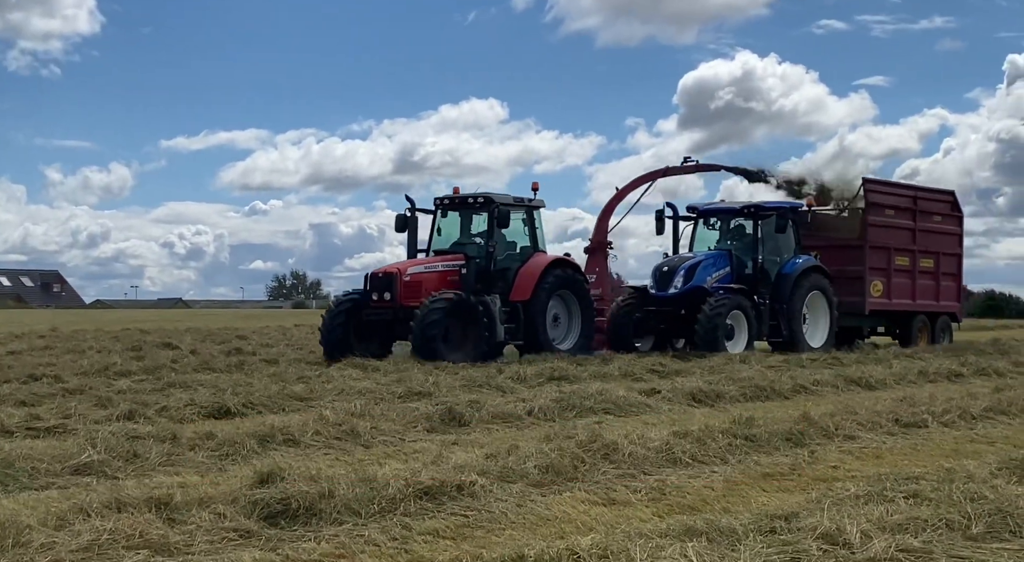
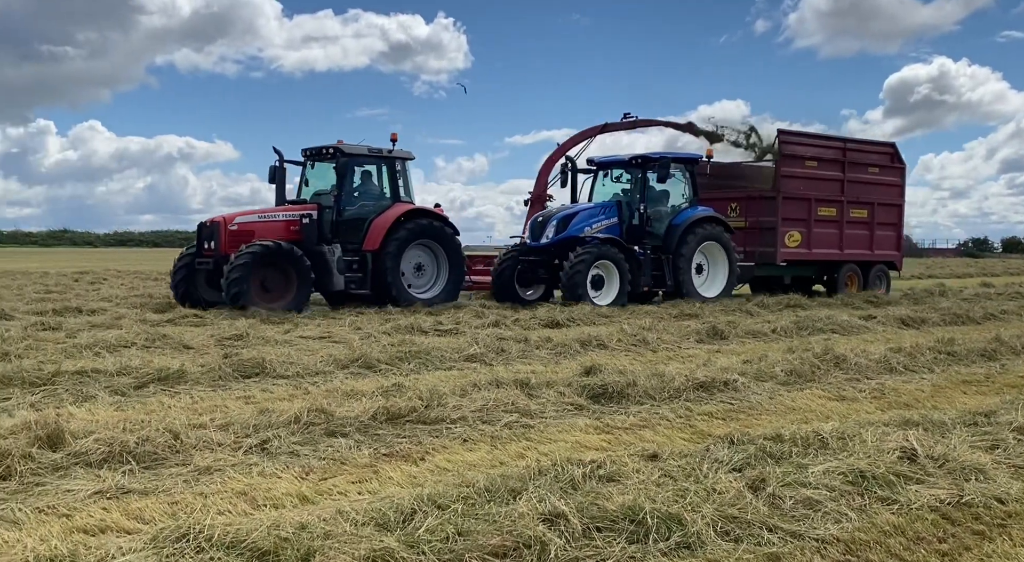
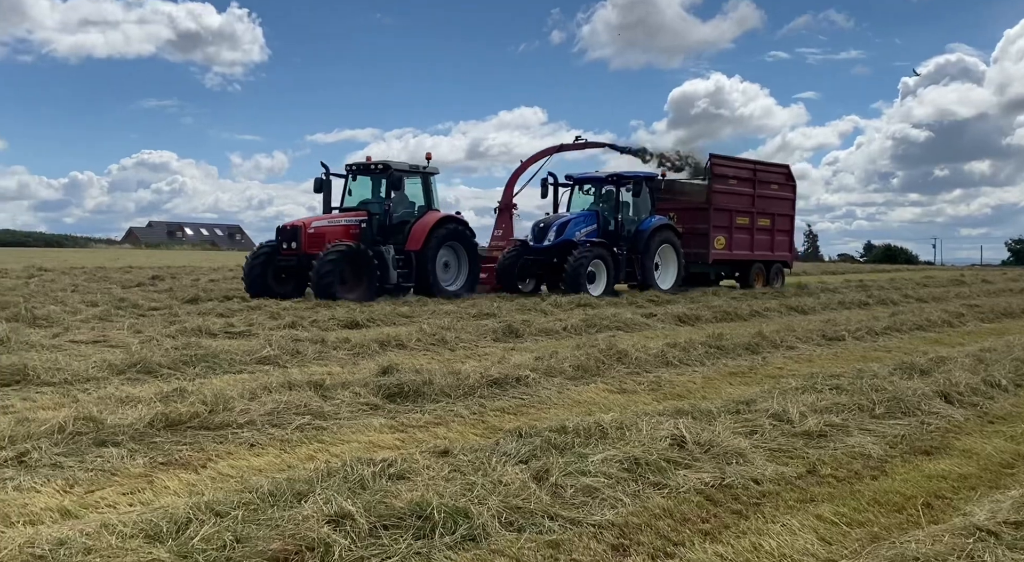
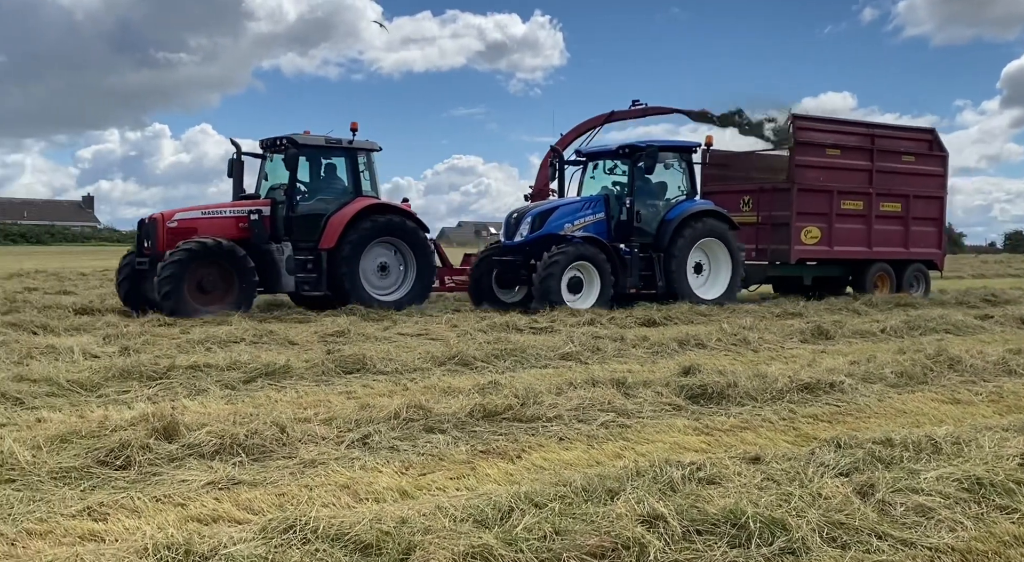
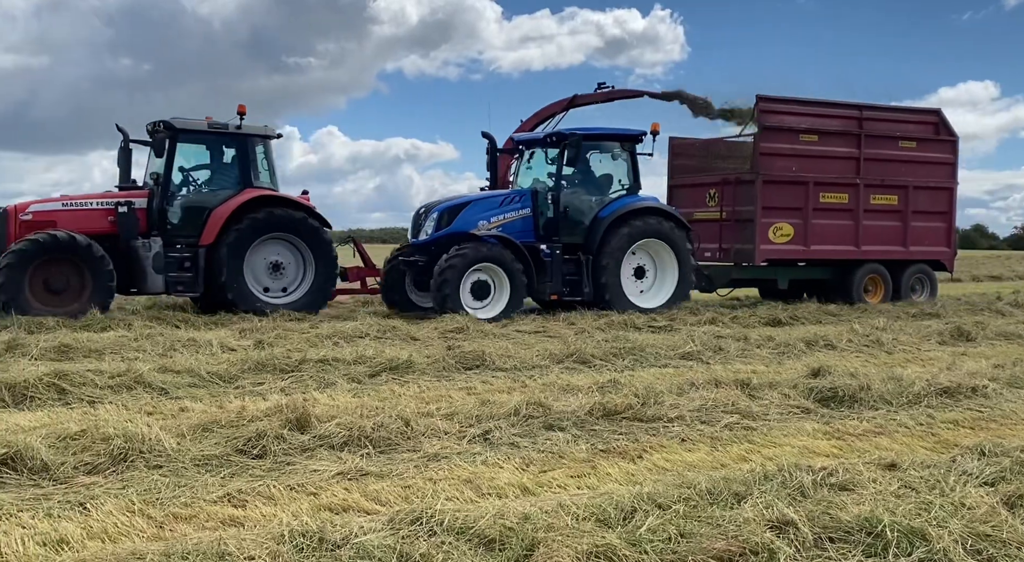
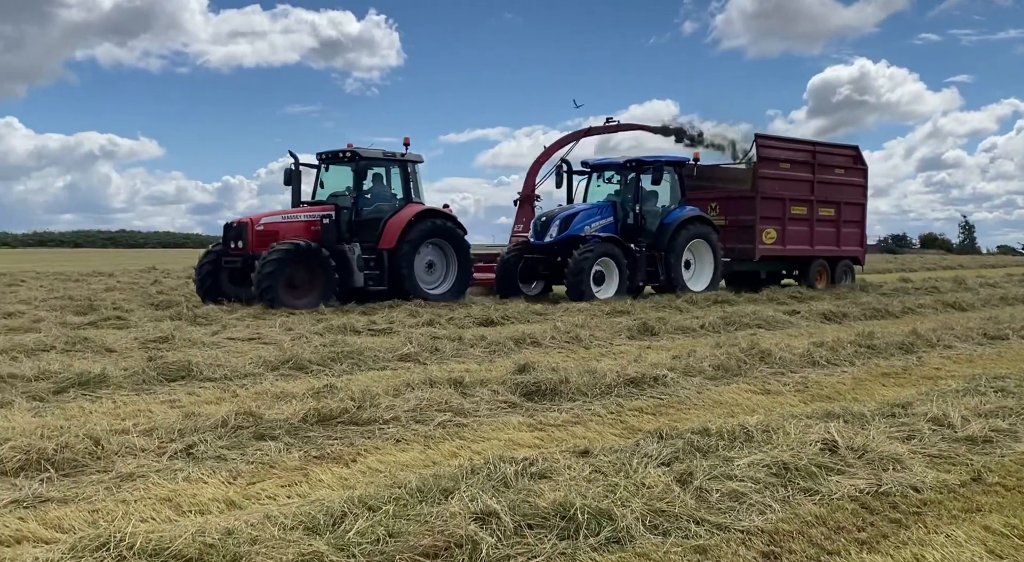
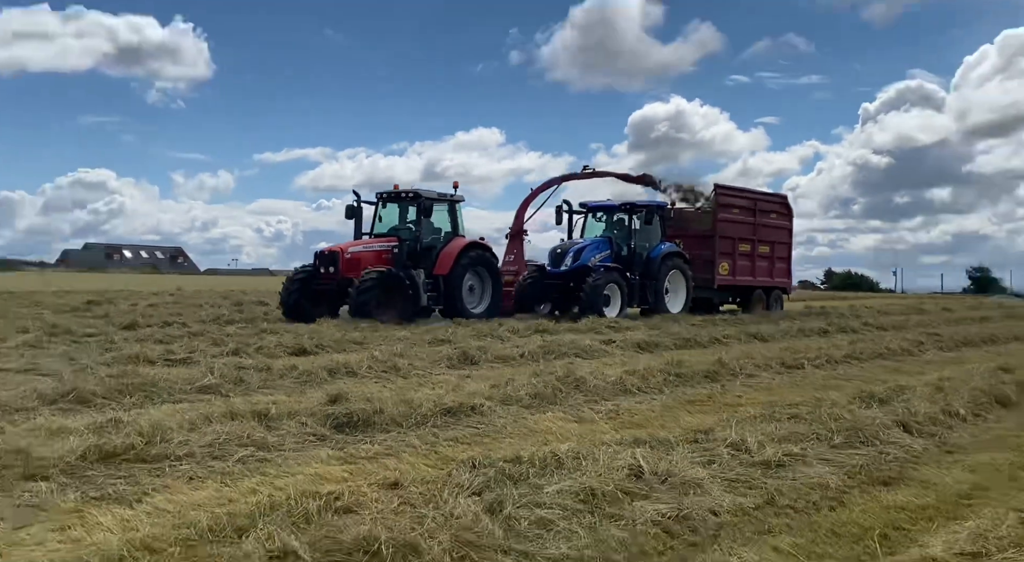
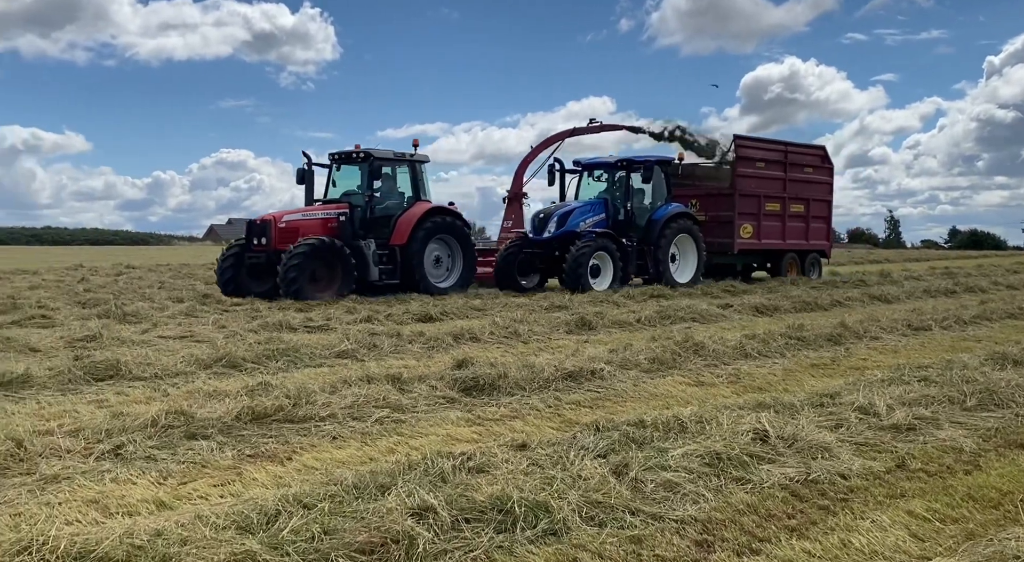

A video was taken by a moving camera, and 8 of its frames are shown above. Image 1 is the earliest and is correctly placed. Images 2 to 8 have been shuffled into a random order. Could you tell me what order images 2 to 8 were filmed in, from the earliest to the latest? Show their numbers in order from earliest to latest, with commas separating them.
7, 3, 8, 6, 2, 4, 5
